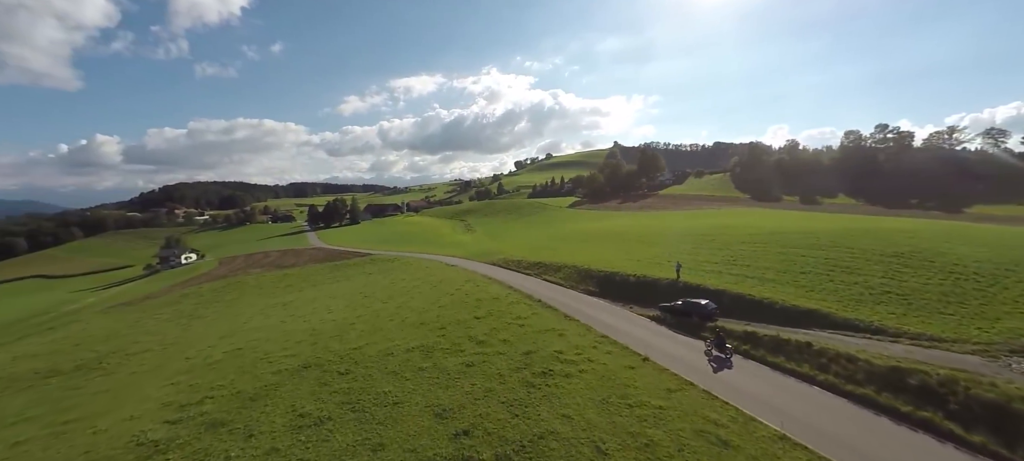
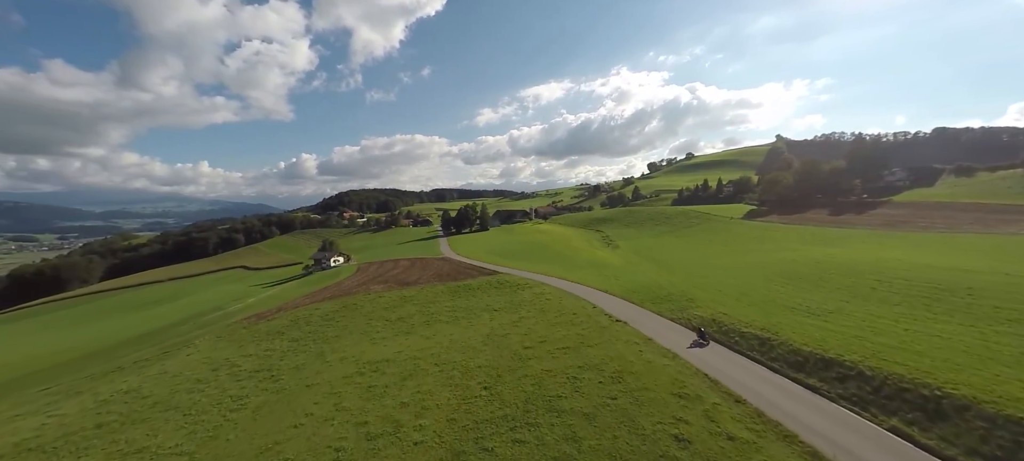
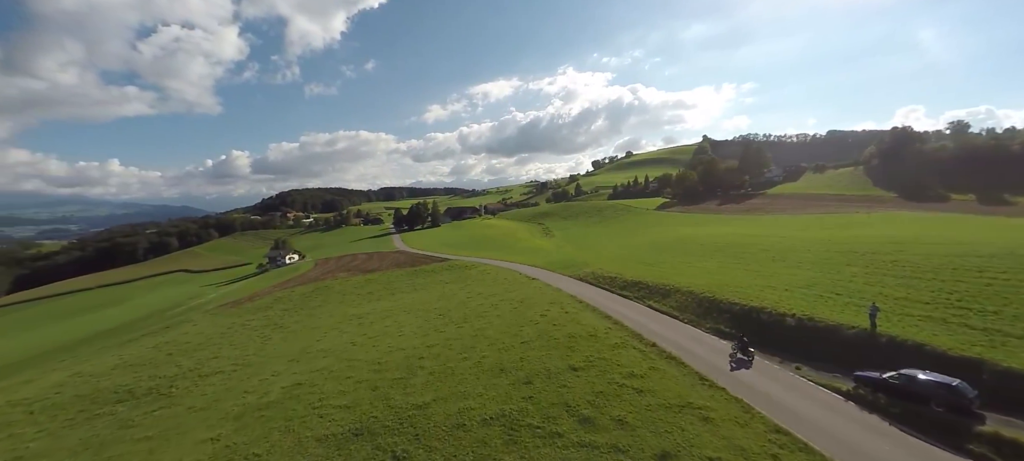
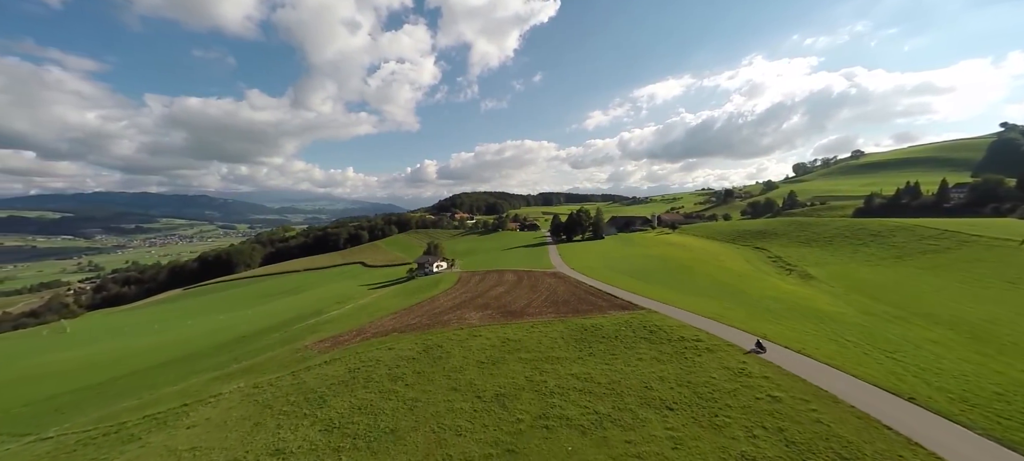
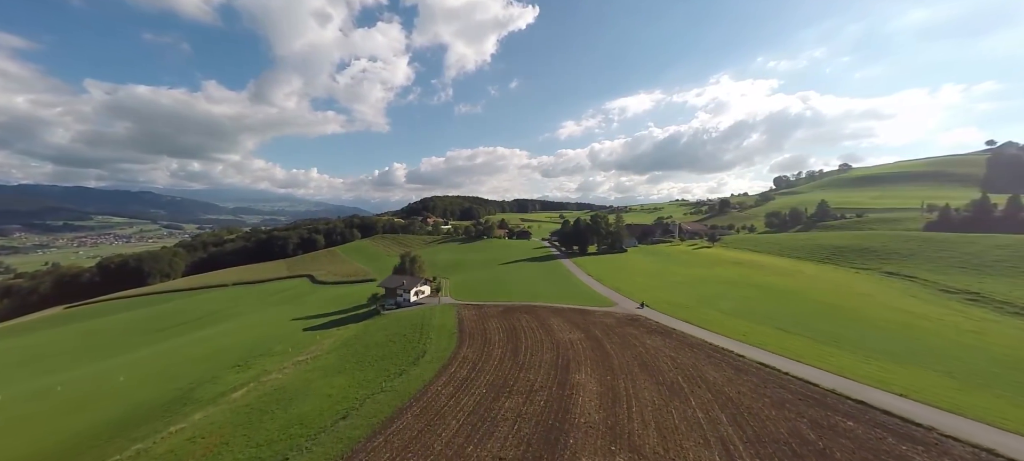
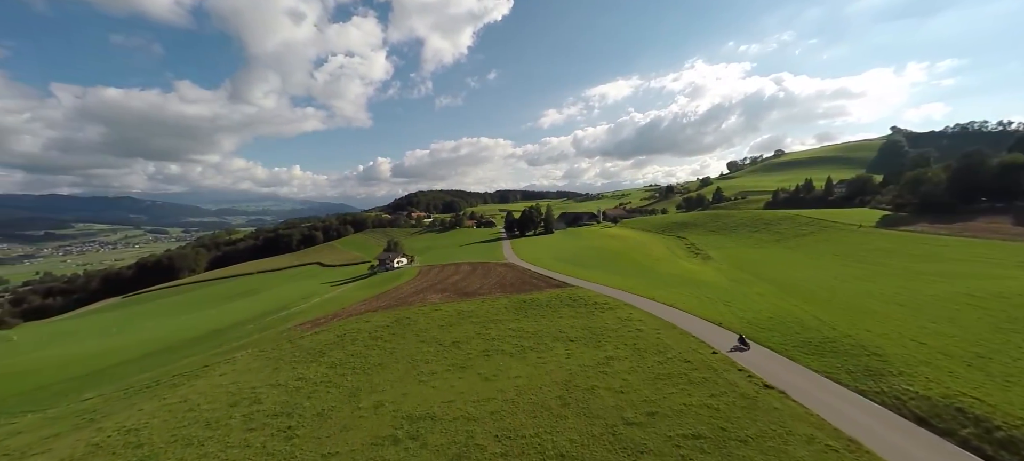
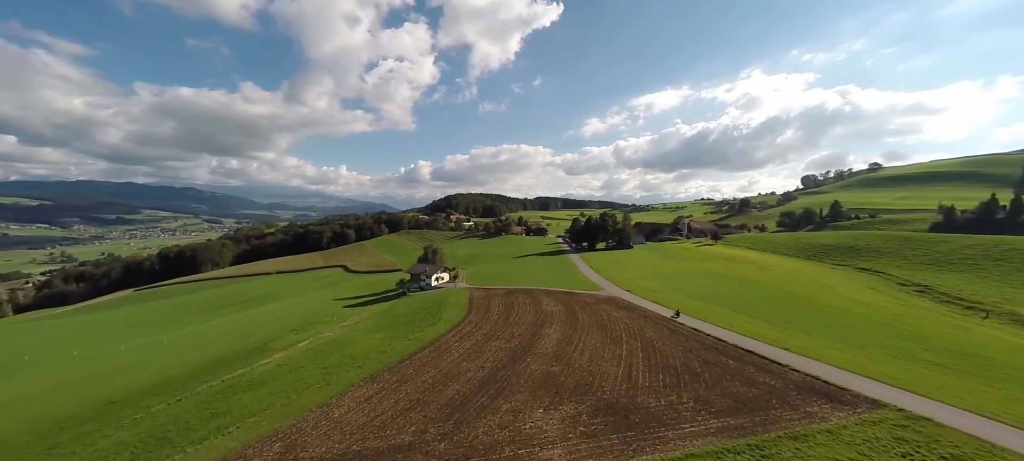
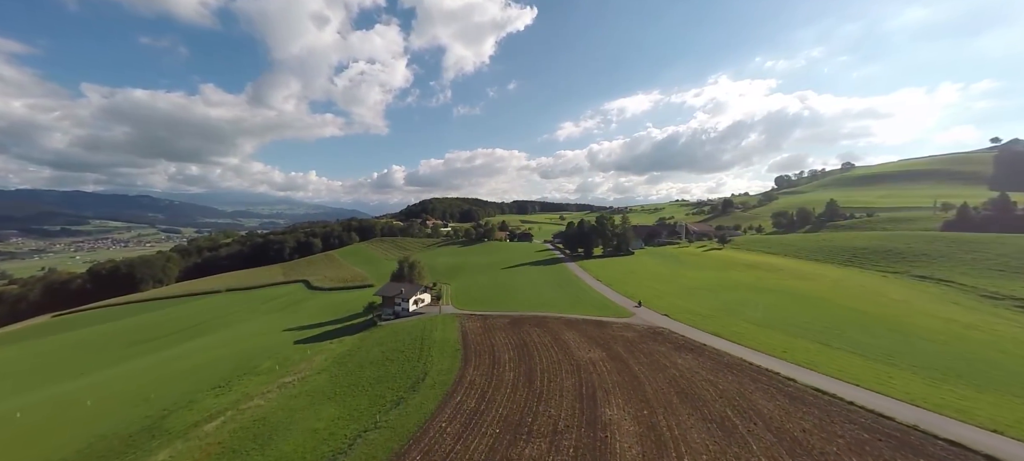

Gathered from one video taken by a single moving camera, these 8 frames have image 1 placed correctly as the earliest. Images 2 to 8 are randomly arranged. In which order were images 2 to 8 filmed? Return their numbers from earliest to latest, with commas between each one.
3, 2, 6, 4, 7, 5, 8
